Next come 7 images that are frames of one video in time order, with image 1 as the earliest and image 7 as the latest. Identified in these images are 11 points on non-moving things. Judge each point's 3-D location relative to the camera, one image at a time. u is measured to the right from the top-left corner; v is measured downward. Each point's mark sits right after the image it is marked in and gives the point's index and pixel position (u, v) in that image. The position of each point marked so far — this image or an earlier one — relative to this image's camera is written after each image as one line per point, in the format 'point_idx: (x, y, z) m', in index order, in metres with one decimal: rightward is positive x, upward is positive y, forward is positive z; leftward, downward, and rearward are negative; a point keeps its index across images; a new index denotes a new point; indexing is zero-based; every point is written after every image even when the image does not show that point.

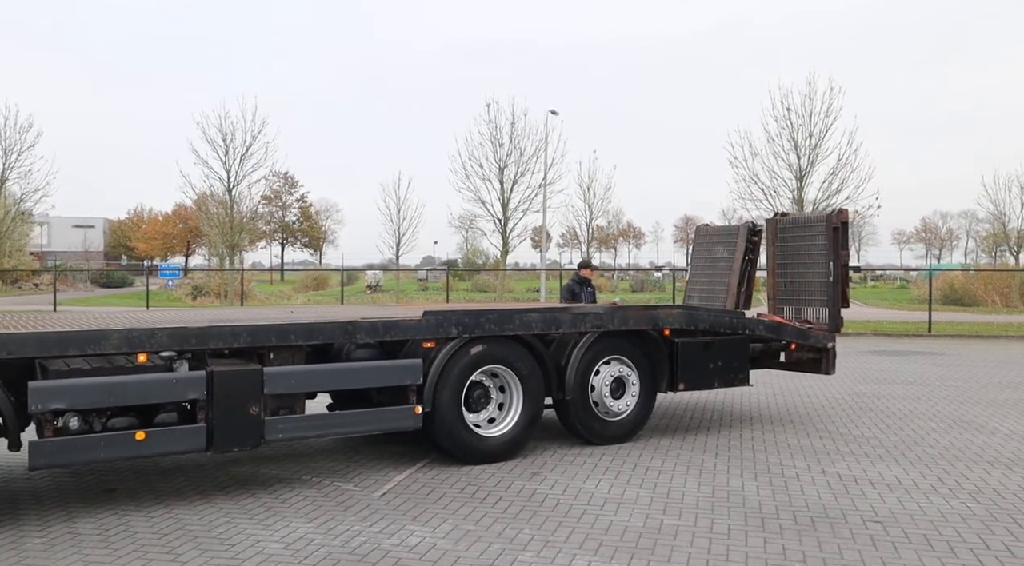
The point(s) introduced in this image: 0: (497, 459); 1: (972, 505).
0: (-0.1, -1.6, +7.4) m
1: (+3.5, -1.7, +6.0) m
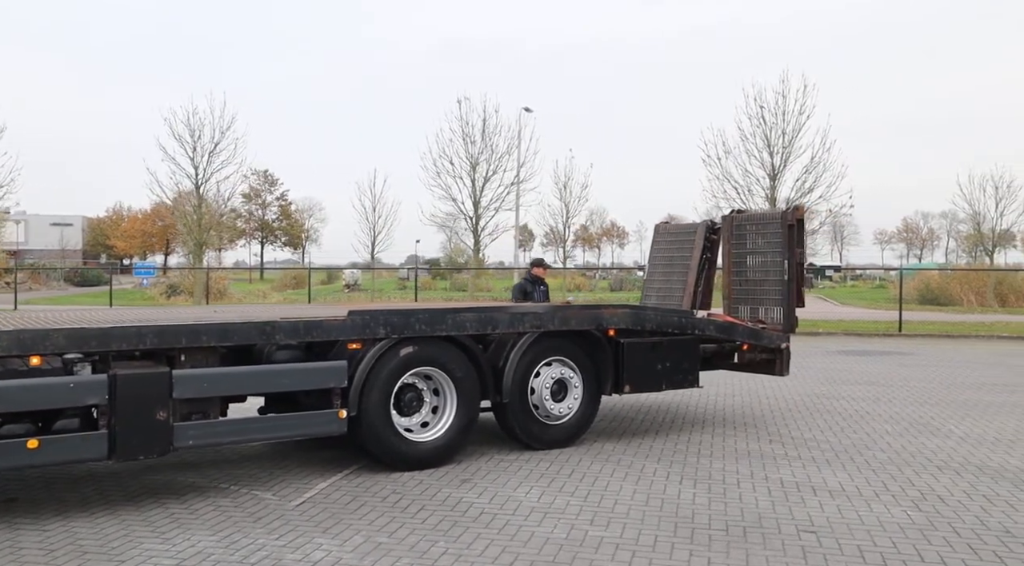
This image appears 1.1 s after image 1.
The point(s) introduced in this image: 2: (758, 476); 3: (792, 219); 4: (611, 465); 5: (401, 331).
0: (-0.7, -1.6, +7.0) m
1: (+2.9, -1.7, +5.8) m
2: (+2.1, -1.7, +6.8) m
3: (+3.6, +0.7, +9.8) m
4: (+0.9, -1.6, +7.1) m
5: (-0.9, -0.4, +6.8) m
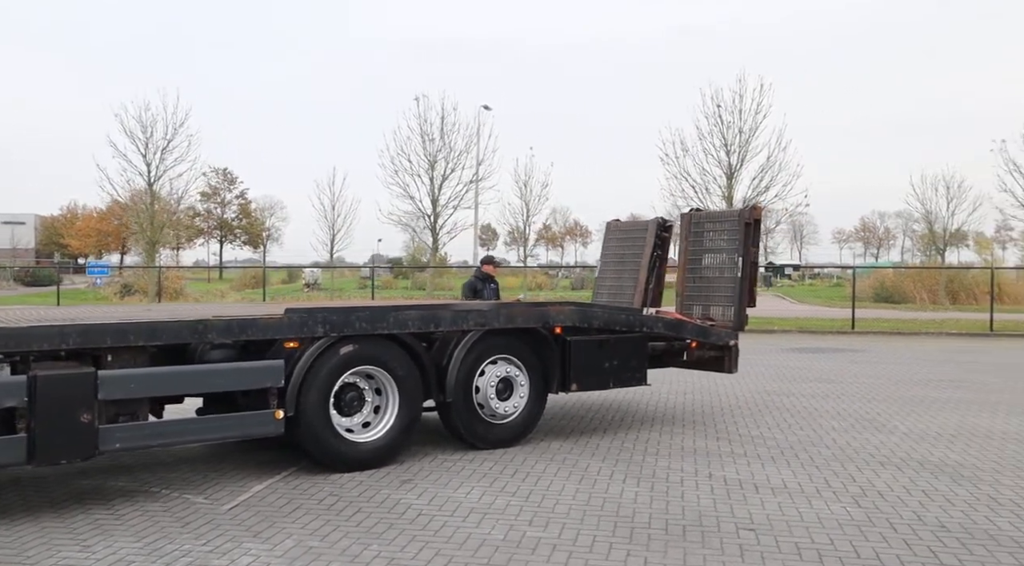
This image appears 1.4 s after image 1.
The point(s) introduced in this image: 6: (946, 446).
0: (-1.2, -1.6, +6.9) m
1: (+2.5, -1.7, +5.8) m
2: (+1.6, -1.6, +6.8) m
3: (+2.9, +0.8, +9.8) m
4: (+0.4, -1.6, +7.1) m
5: (-1.4, -0.4, +6.6) m
6: (+4.5, -1.7, +8.2) m
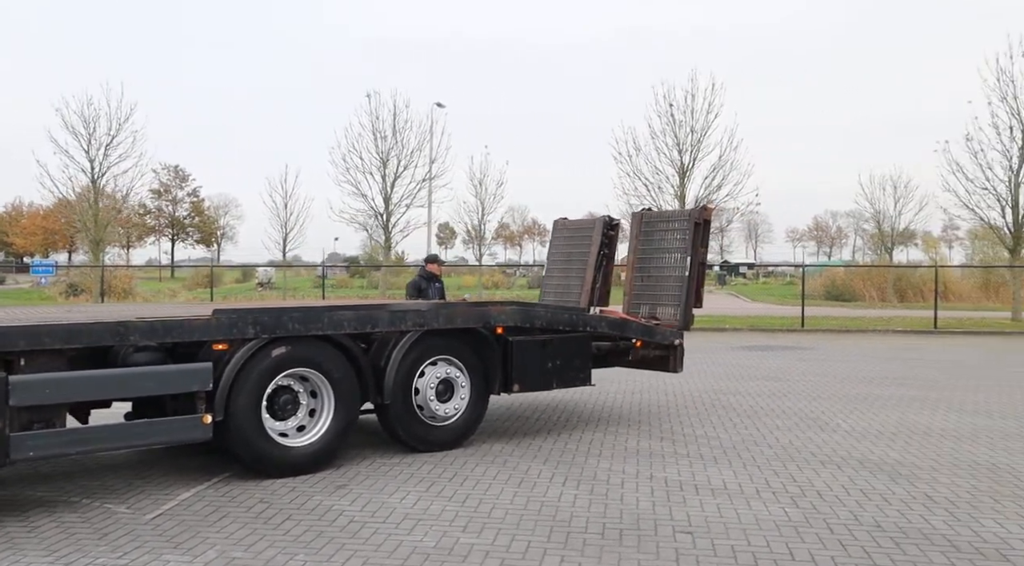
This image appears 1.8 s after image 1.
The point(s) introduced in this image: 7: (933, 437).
0: (-1.7, -1.6, +6.7) m
1: (+2.0, -1.6, +5.8) m
2: (+1.1, -1.6, +6.8) m
3: (+2.3, +0.8, +9.8) m
4: (-0.2, -1.6, +6.9) m
5: (-1.9, -0.4, +6.4) m
6: (+3.9, -1.7, +8.3) m
7: (+4.6, -1.7, +8.7) m
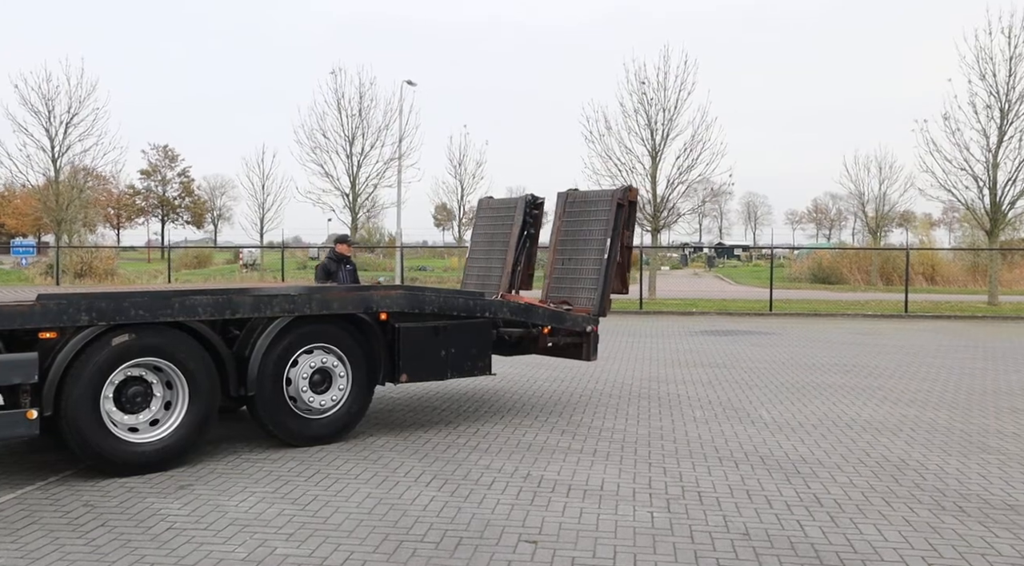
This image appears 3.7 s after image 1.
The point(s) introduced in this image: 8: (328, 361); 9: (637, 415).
0: (-2.8, -1.4, +6.2) m
1: (+1.0, -1.5, +5.3) m
2: (+0.1, -1.5, +6.3) m
3: (+1.2, +1.0, +9.3) m
4: (-1.2, -1.5, +6.4) m
5: (-3.0, -0.3, +5.9) m
6: (+2.8, -1.5, +7.8) m
7: (+3.5, -1.5, +8.2) m
8: (-1.6, -0.7, +7.0) m
9: (+1.4, -1.5, +9.0) m
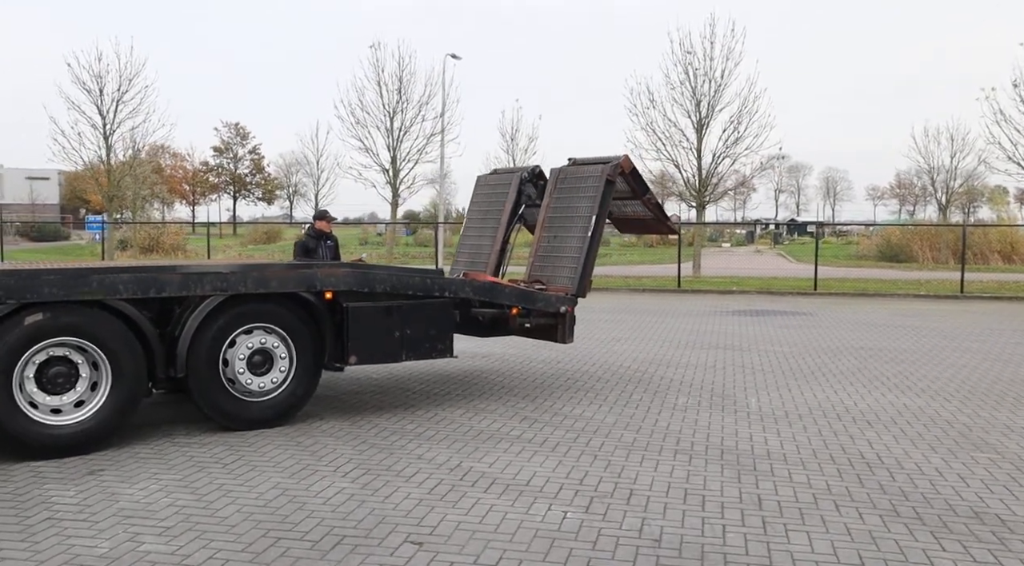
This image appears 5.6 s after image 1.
0: (-3.3, -1.3, +6.1) m
1: (+0.4, -1.4, +4.9) m
2: (-0.5, -1.3, +5.9) m
3: (+0.9, +1.2, +8.7) m
4: (-1.7, -1.3, +6.2) m
5: (-3.5, -0.1, +5.7) m
6: (+2.4, -1.3, +7.2) m
7: (+3.1, -1.3, +7.6) m
8: (-2.1, -0.5, +6.8) m
9: (+1.1, -1.2, +8.5) m
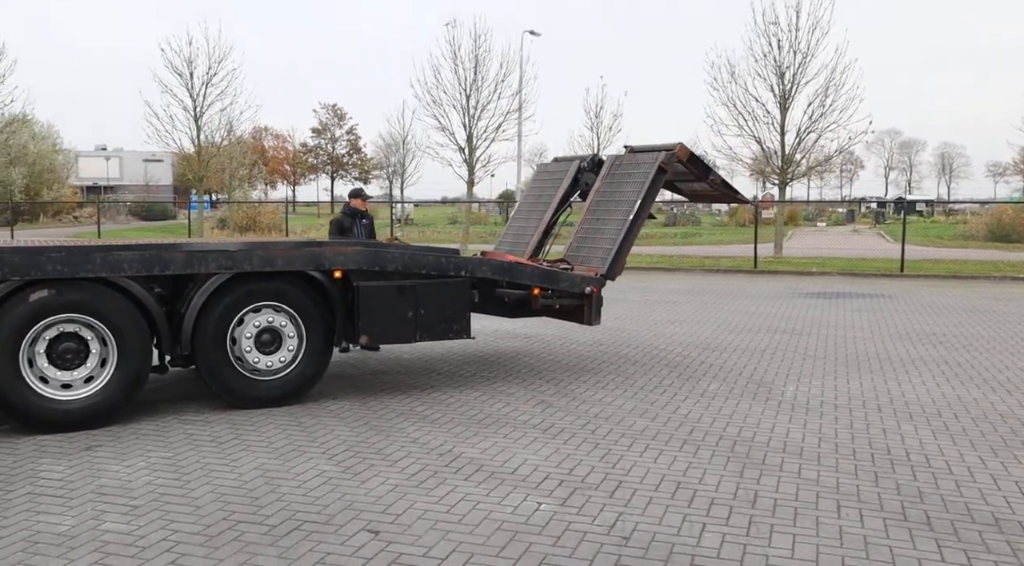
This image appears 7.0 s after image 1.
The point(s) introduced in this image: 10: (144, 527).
0: (-3.3, -1.1, +6.2) m
1: (+0.2, -1.3, +4.6) m
2: (-0.5, -1.2, +5.8) m
3: (+1.2, +1.4, +8.3) m
4: (-1.7, -1.1, +6.2) m
5: (-3.5, +0.1, +5.9) m
6: (+2.5, -1.2, +6.7) m
7: (+3.3, -1.2, +7.0) m
8: (-2.0, -0.3, +6.8) m
9: (+1.4, -1.0, +8.1) m
10: (-2.0, -1.3, +4.4) m
